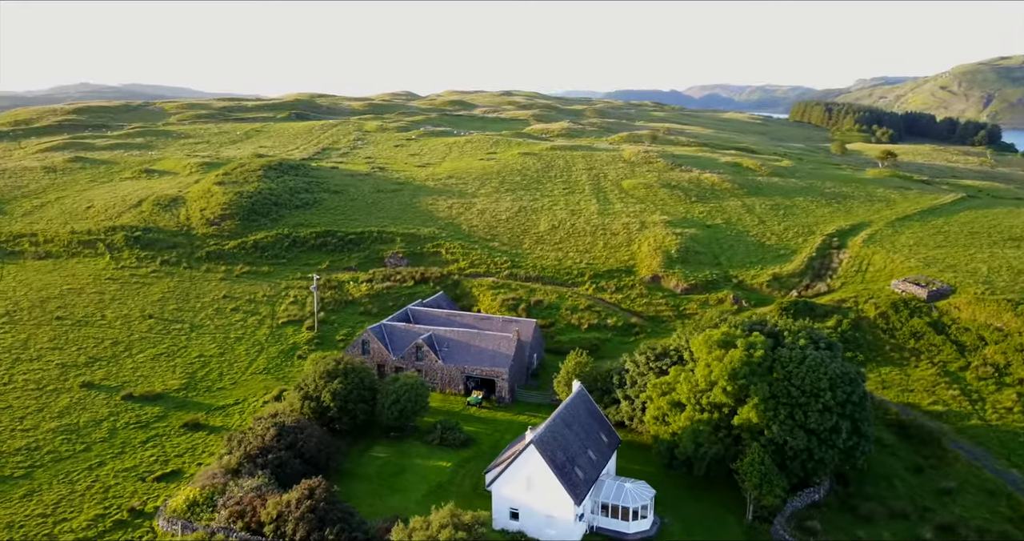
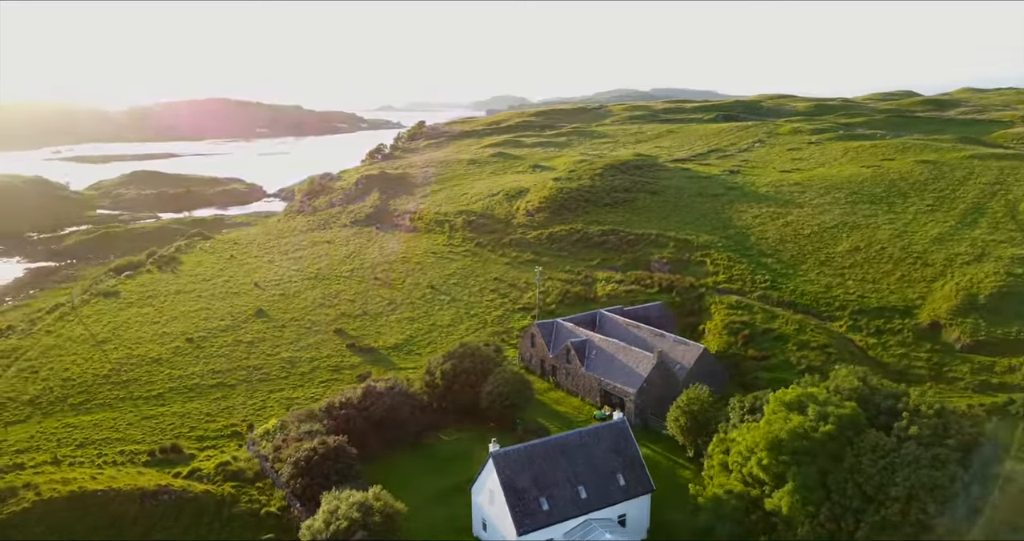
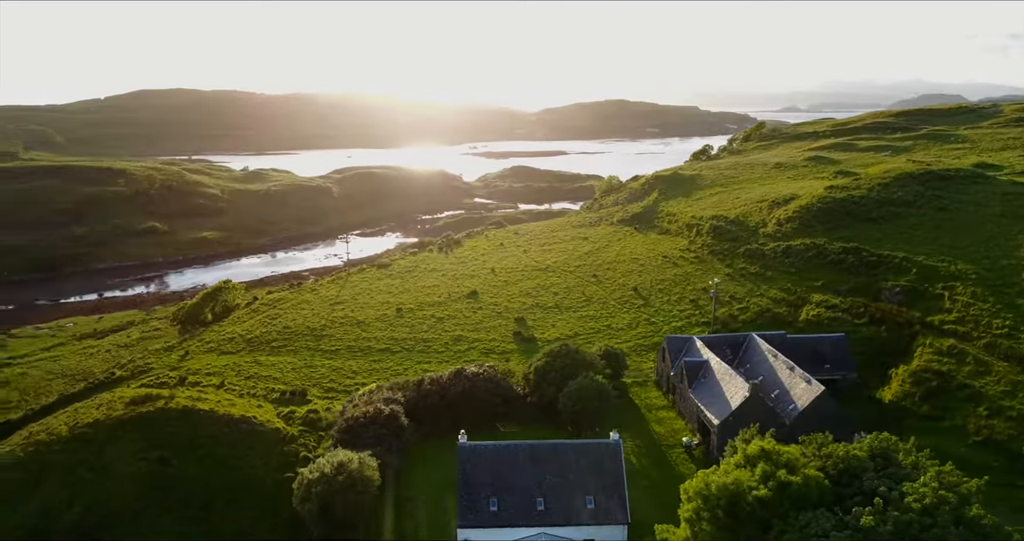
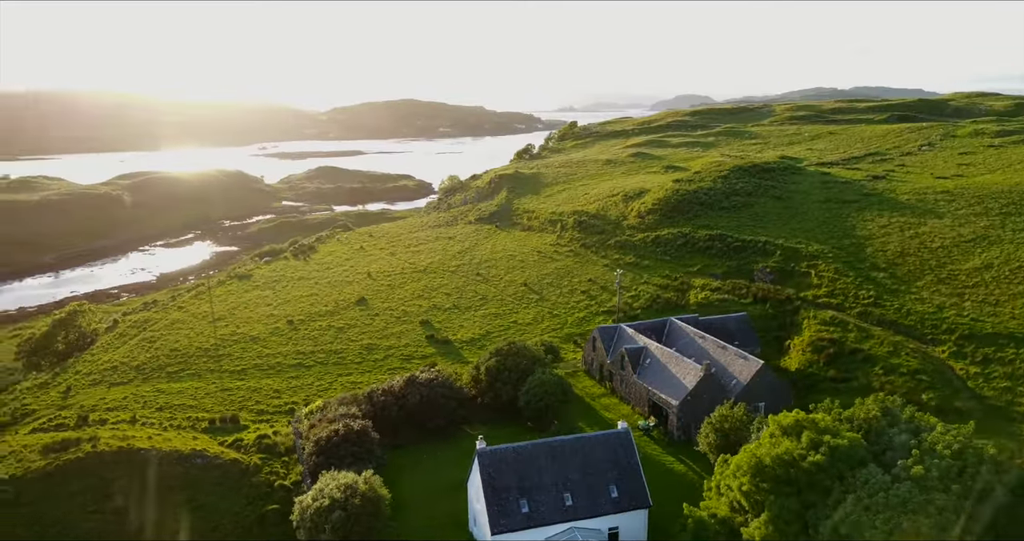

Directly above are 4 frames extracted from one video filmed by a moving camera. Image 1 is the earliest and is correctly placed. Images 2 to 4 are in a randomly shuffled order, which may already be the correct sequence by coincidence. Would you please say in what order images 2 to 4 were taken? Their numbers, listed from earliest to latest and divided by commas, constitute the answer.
2, 4, 3
